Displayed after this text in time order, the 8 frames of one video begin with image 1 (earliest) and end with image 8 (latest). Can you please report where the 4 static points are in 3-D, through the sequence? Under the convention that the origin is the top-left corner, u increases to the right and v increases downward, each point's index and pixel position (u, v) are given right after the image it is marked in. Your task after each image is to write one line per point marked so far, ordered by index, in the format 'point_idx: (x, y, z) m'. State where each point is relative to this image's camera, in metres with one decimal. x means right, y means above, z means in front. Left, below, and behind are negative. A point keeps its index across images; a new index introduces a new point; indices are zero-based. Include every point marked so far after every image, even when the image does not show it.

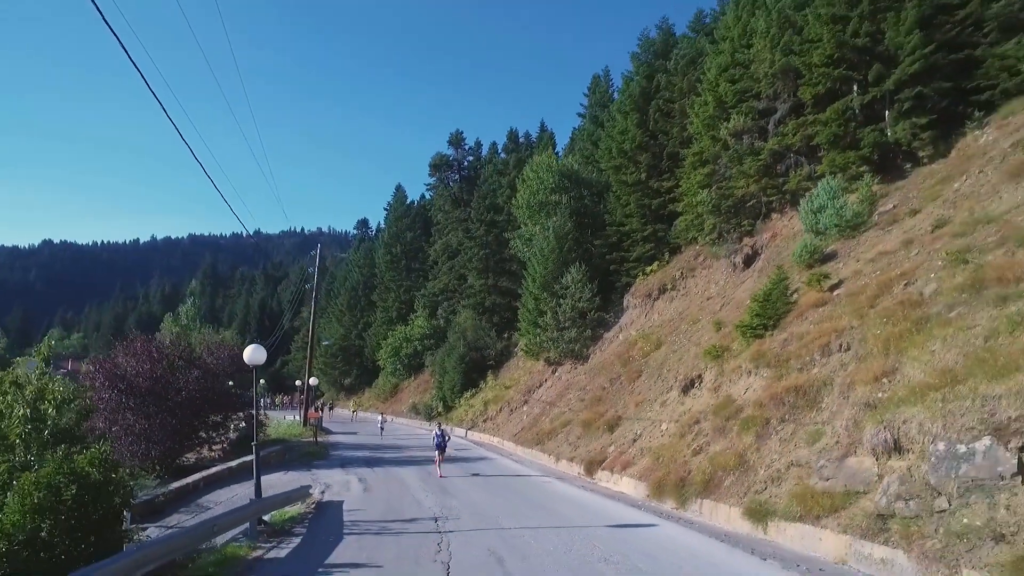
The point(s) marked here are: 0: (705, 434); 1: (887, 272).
0: (+5.2, -3.9, +17.3) m
1: (+10.1, +0.5, +17.5) m
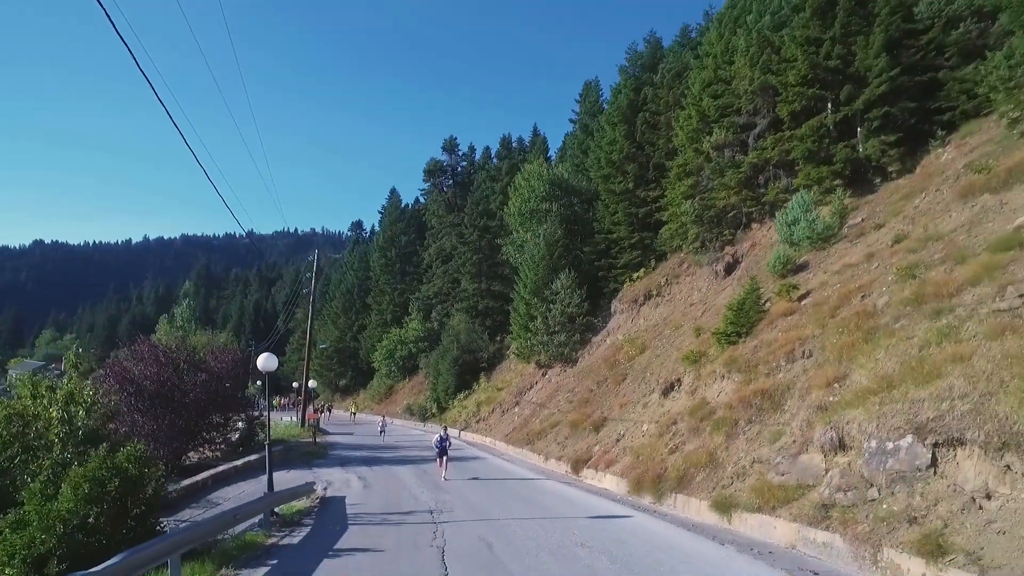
0: (+4.9, -4.2, +18.7) m
1: (+9.8, +0.2, +18.9) m
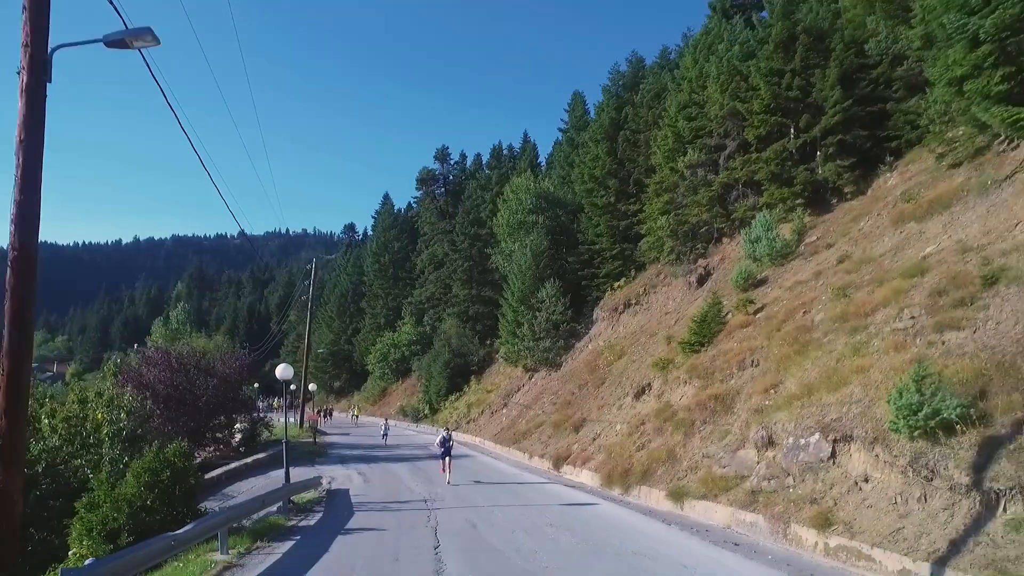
0: (+4.4, -4.7, +21.0) m
1: (+9.3, -0.3, +21.3) m
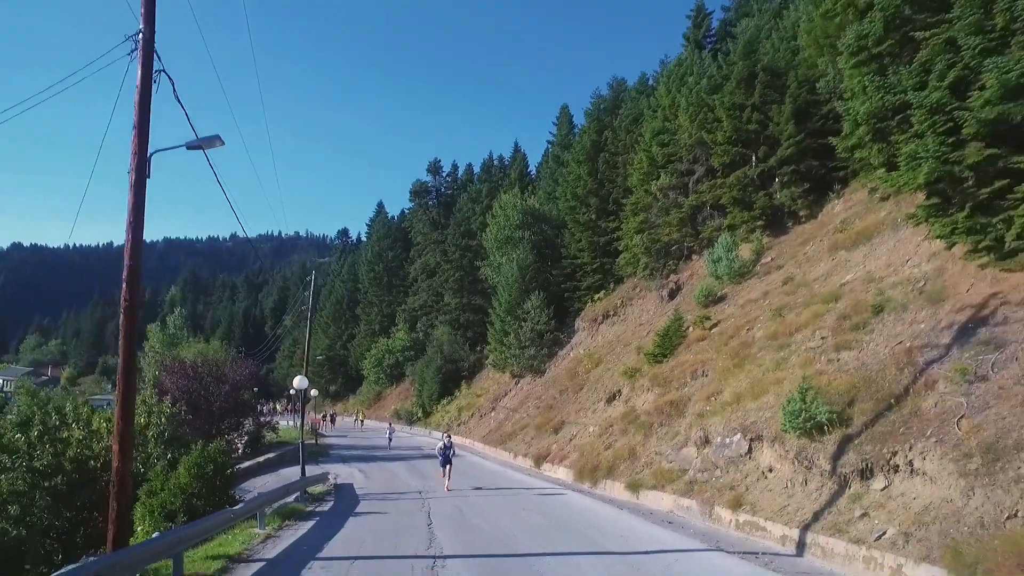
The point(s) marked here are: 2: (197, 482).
0: (+3.8, -5.4, +24.0) m
1: (+8.7, -1.0, +24.4) m
2: (-7.2, -4.4, +14.8) m
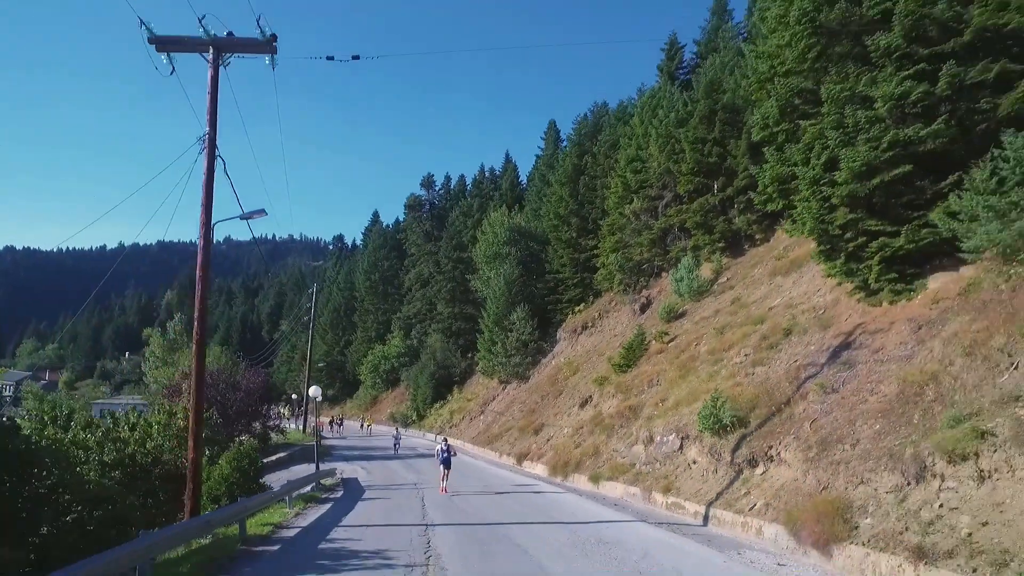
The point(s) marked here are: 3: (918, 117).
0: (+3.0, -6.3, +27.7) m
1: (+8.0, -1.9, +28.1) m
2: (-7.8, -5.3, +18.4) m
3: (+9.3, +3.9, +14.7) m
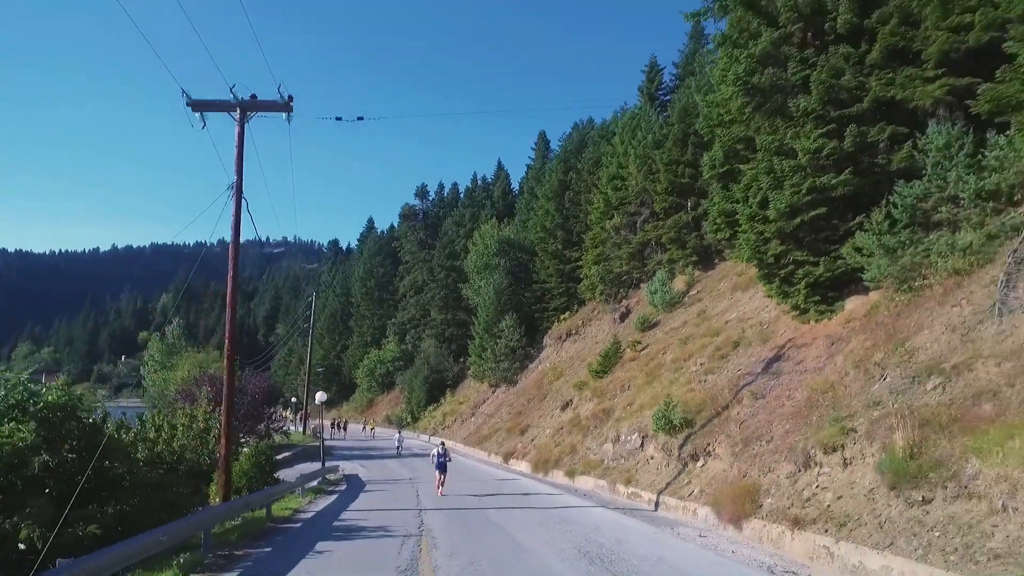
0: (+2.4, -6.9, +30.5) m
1: (+7.3, -2.6, +31.0) m
2: (-8.4, -5.9, +21.1) m
3: (+8.7, +3.3, +17.6) m
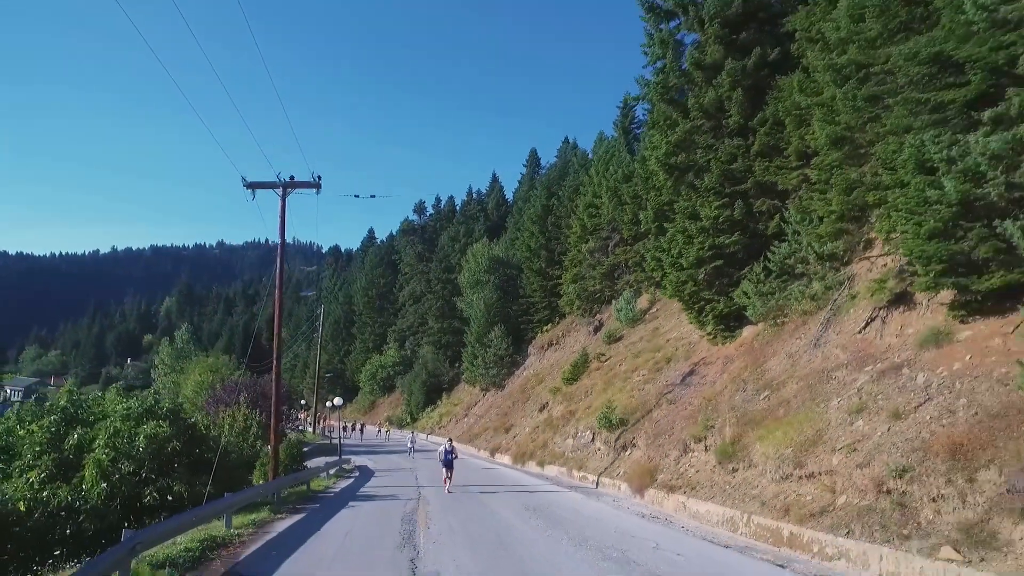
0: (+1.5, -8.1, +36.4) m
1: (+6.4, -3.7, +36.9) m
2: (-9.3, -7.1, +27.0) m
3: (+7.8, +2.1, +23.5) m
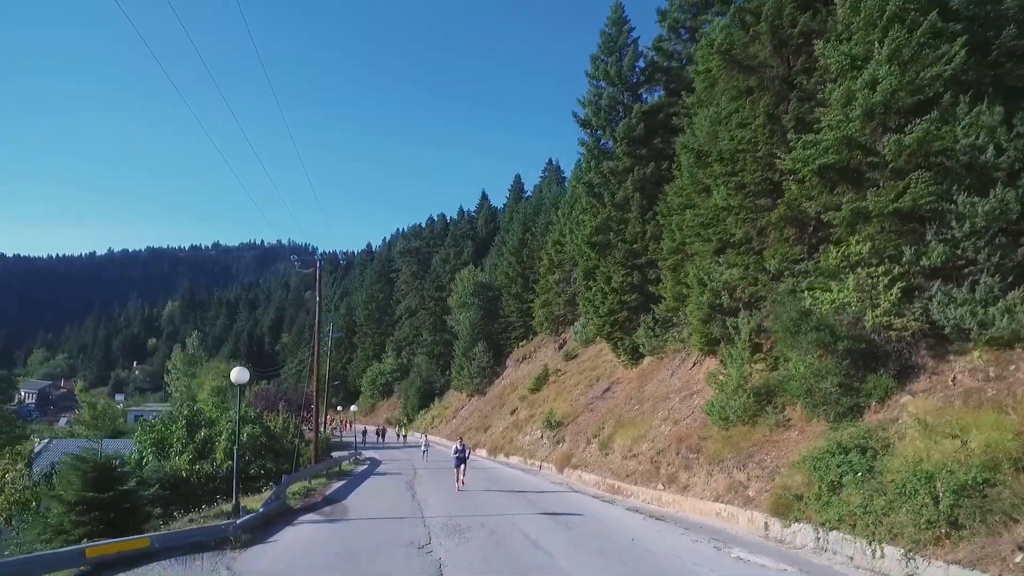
0: (-0.3, -10.3, +46.4) m
1: (+4.6, -5.9, +46.9) m
2: (-11.0, -9.3, +36.9) m
3: (+6.2, -0.1, +33.6) m
